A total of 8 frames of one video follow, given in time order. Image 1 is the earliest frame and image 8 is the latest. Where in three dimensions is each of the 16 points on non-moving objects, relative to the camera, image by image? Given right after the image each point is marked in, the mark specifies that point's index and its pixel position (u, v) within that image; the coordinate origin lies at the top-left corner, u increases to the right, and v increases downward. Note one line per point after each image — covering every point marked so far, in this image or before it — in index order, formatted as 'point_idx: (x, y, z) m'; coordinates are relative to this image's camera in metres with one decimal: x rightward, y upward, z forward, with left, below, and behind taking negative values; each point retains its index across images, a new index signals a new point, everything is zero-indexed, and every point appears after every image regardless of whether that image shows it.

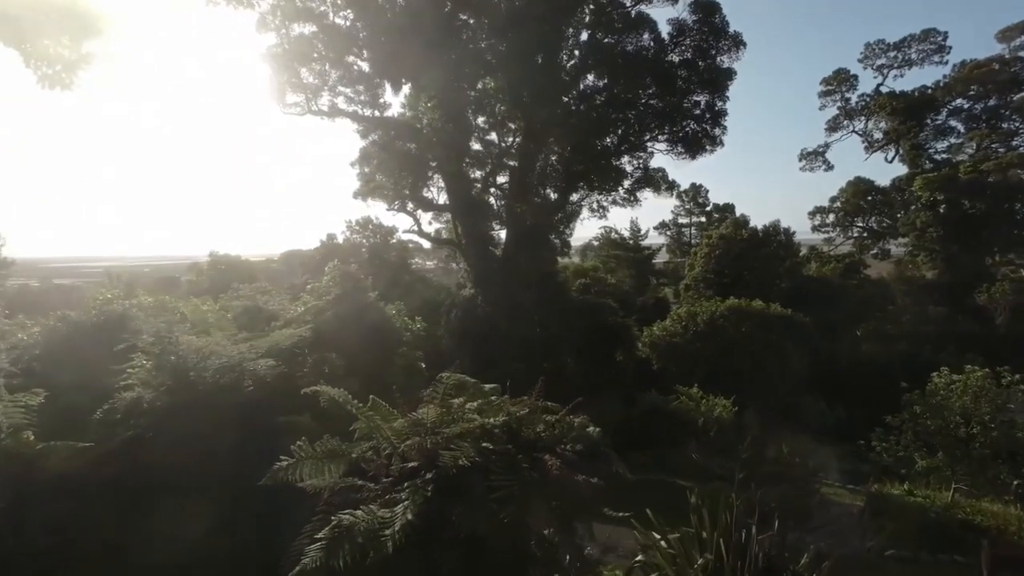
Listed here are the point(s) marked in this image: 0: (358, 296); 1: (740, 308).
0: (-2.1, -0.1, +7.0) m
1: (+7.3, -0.7, +15.5) m
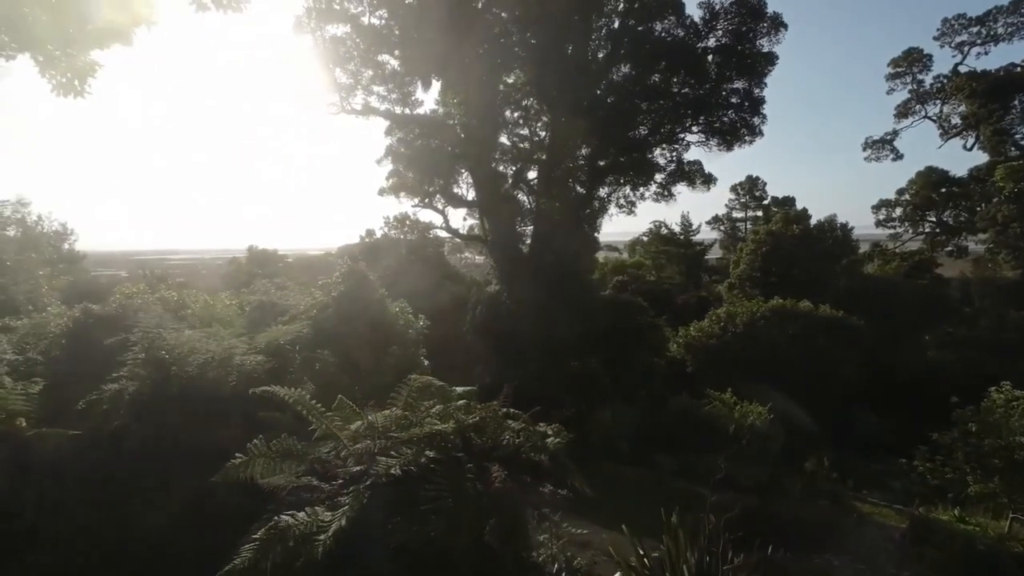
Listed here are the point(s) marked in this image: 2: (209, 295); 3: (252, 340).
0: (-2.1, 0.0, +7.1) m
1: (+8.2, -0.7, +14.5) m
2: (-5.2, -0.1, +8.6) m
3: (-3.1, -0.7, +5.8) m
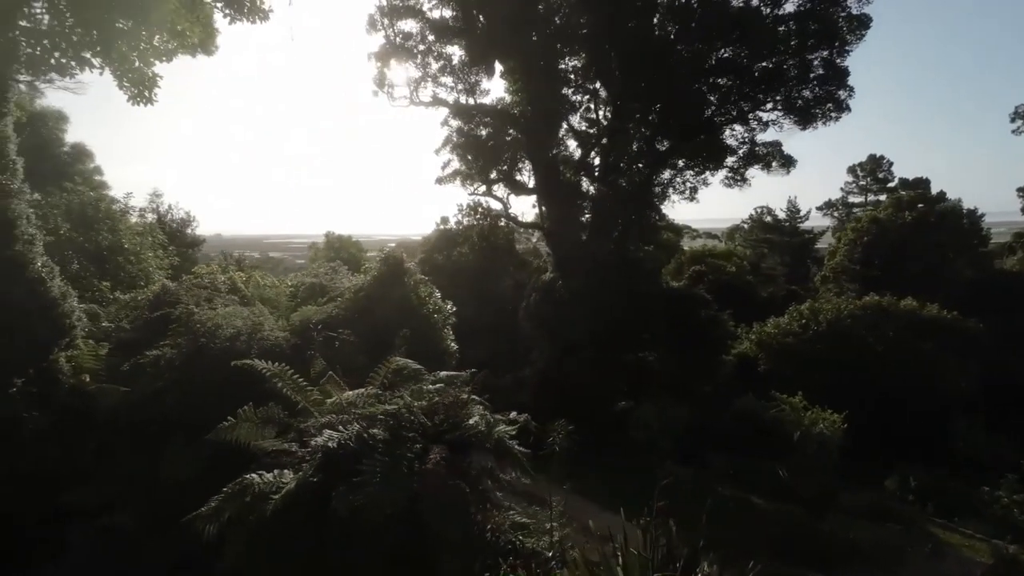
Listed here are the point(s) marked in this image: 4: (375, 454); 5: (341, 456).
0: (-1.8, +0.2, +7.5) m
1: (+9.7, -0.5, +12.8) m
2: (-4.6, +0.2, +9.6) m
3: (-3.0, -0.5, +6.5) m
4: (-1.0, -1.2, +3.5) m
5: (-1.3, -1.2, +3.6) m
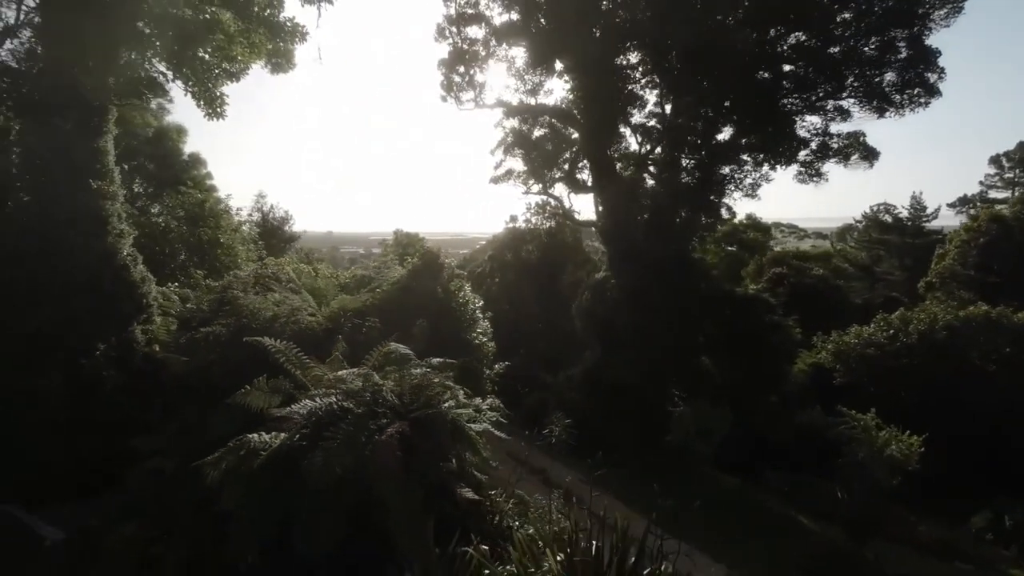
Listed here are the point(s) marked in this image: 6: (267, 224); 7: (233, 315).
0: (-1.4, +0.3, +8.1) m
1: (+10.8, -0.7, +11.2) m
2: (-3.8, +0.4, +10.6) m
3: (-2.8, -0.3, +7.3) m
4: (-1.4, -1.1, +4.0) m
5: (-1.7, -1.1, +4.1) m
6: (-9.6, +2.6, +19.4) m
7: (-3.7, -0.4, +6.5) m
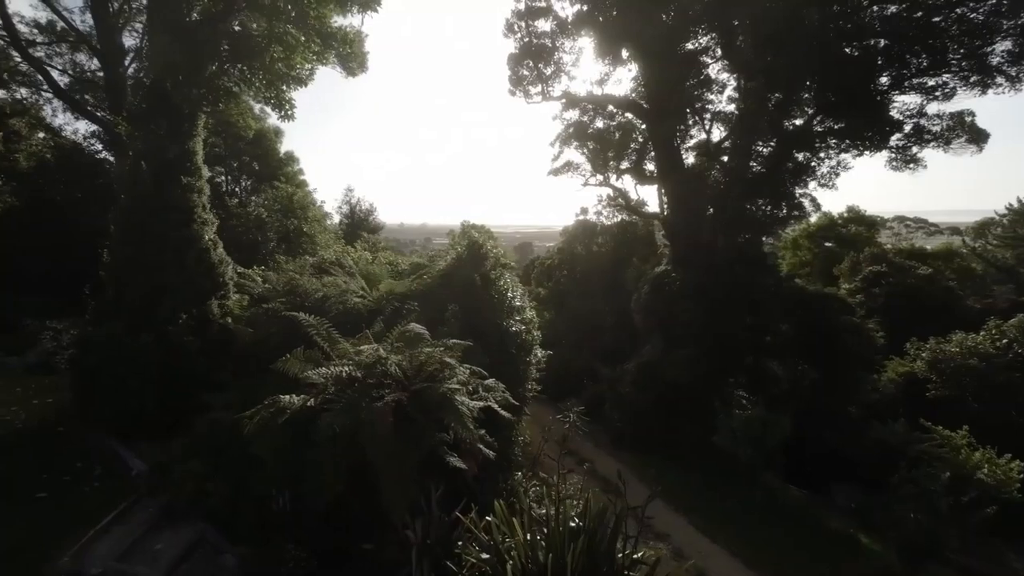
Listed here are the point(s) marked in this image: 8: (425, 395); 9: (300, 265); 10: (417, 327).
0: (-0.8, +0.5, +8.5) m
1: (+11.8, -0.8, +9.4) m
2: (-2.6, +0.7, +11.4) m
3: (-2.3, -0.1, +8.0) m
4: (-1.5, -1.0, +4.5) m
5: (-1.8, -1.0, +4.7) m
6: (-6.8, +3.2, +21.1) m
7: (-3.3, -0.1, +7.4) m
8: (-0.8, -1.0, +4.6) m
9: (-4.0, +0.5, +9.2) m
10: (-1.1, -0.4, +5.5) m
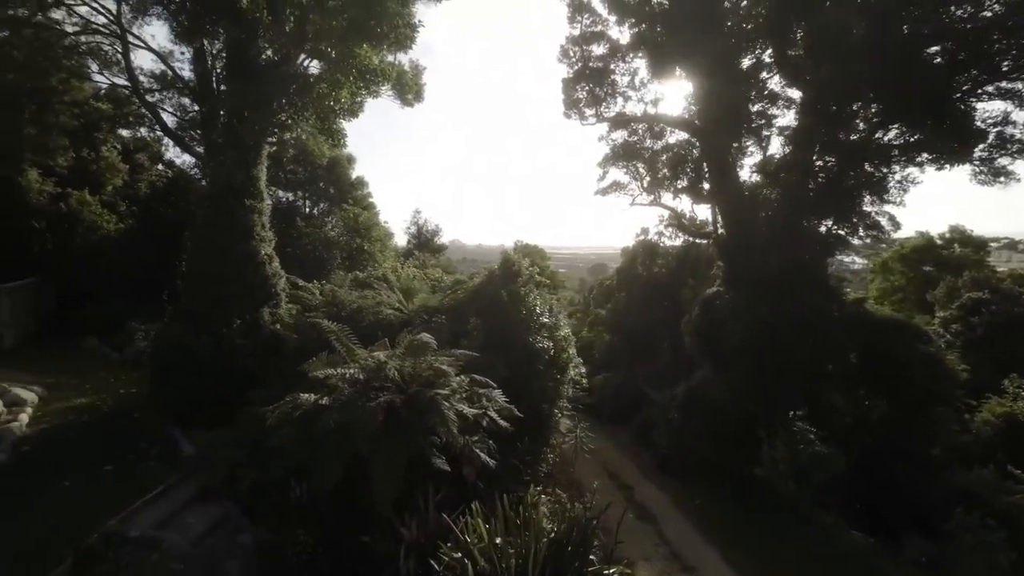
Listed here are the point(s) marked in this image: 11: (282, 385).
0: (-0.2, +0.2, +8.8) m
1: (+12.3, -1.4, +7.7) m
2: (-1.6, +0.3, +12.0) m
3: (-1.9, -0.3, +8.5) m
4: (-1.7, -1.1, +4.9) m
5: (-1.9, -1.1, +5.1) m
6: (-4.2, +2.5, +22.3) m
7: (-3.0, -0.3, +8.1) m
8: (-1.0, -1.1, +4.9) m
9: (-3.4, +0.2, +10.0) m
10: (-1.0, -0.6, +5.8) m
11: (-3.3, -1.4, +7.0) m
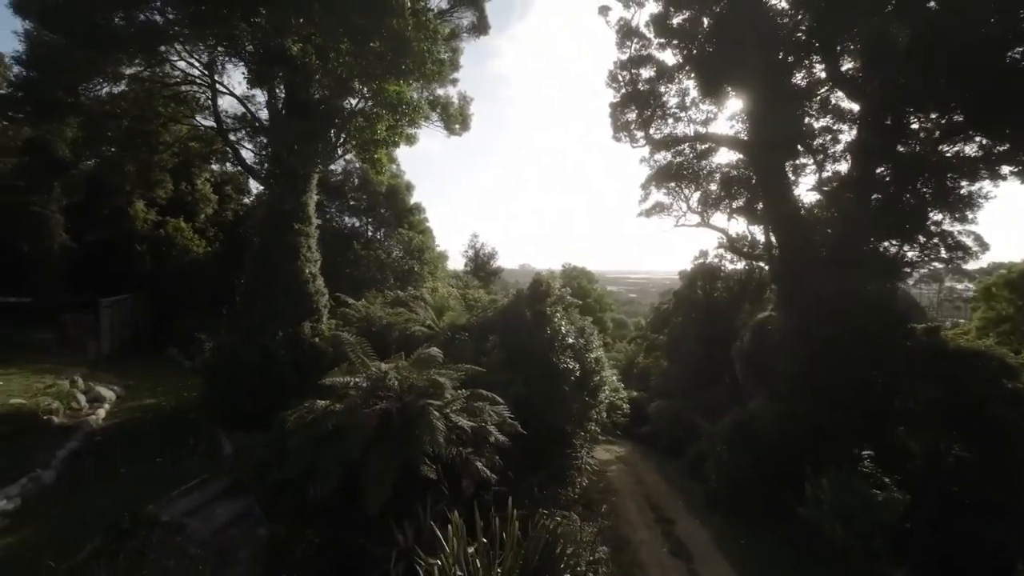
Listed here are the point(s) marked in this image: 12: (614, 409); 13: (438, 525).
0: (+0.2, -0.1, +9.0) m
1: (+12.4, -1.8, +5.9) m
2: (-0.7, -0.2, +12.3) m
3: (-1.4, -0.6, +8.9) m
4: (-1.7, -1.2, +5.3) m
5: (-1.9, -1.2, +5.5) m
6: (-1.7, +1.4, +22.9) m
7: (-2.6, -0.6, +8.6) m
8: (-1.1, -1.3, +5.1) m
9: (-2.7, -0.2, +10.6) m
10: (-1.0, -0.8, +6.1) m
11: (-3.1, -1.7, +7.6) m
12: (+2.4, -2.8, +11.3) m
13: (-0.8, -2.6, +5.2) m
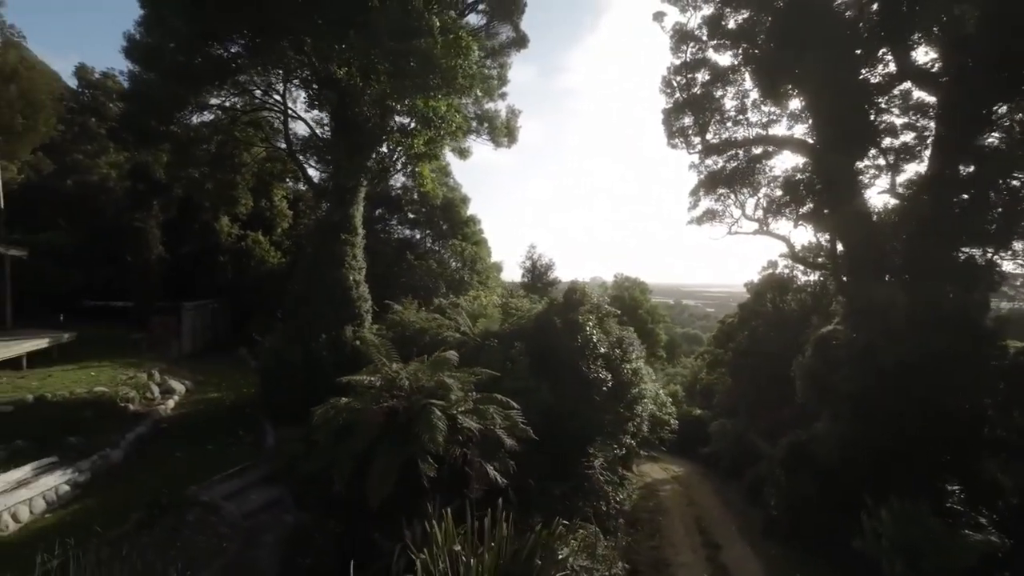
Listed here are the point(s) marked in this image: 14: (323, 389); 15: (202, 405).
0: (+0.8, -0.3, +9.0) m
1: (+12.4, -1.9, +4.1) m
2: (+0.4, -0.4, +12.4) m
3: (-0.8, -0.8, +9.1) m
4: (-1.7, -1.2, +5.5) m
5: (-1.8, -1.3, +5.8) m
6: (+1.0, +0.9, +23.1) m
7: (-2.0, -0.7, +9.0) m
8: (-1.0, -1.3, +5.3) m
9: (-1.8, -0.4, +11.0) m
10: (-0.8, -0.9, +6.3) m
11: (-2.7, -1.7, +8.0) m
12: (+3.3, -3.0, +10.8) m
13: (-0.8, -2.6, +5.3) m
14: (-3.3, -1.8, +8.5) m
15: (-5.8, -2.2, +9.1) m
